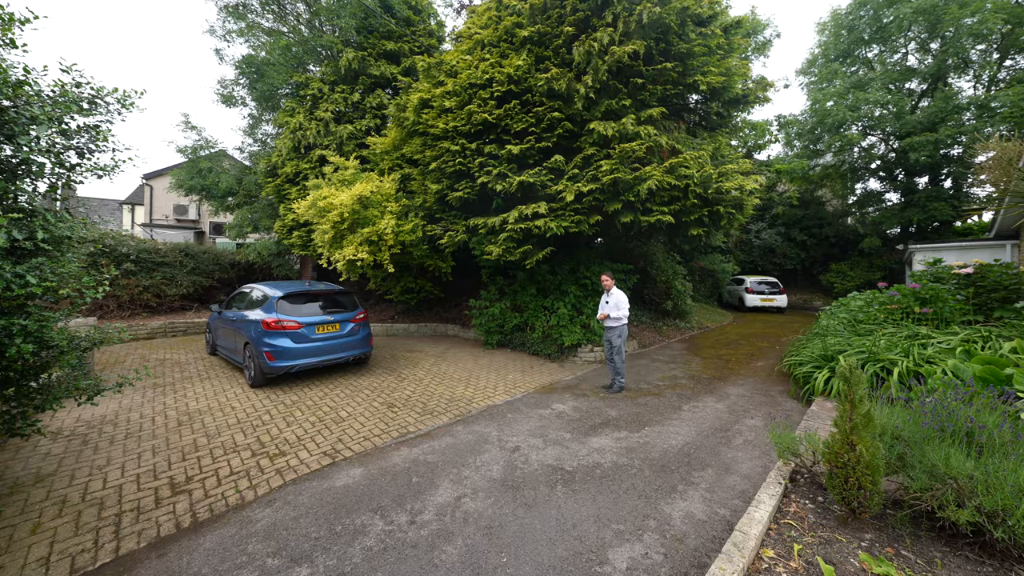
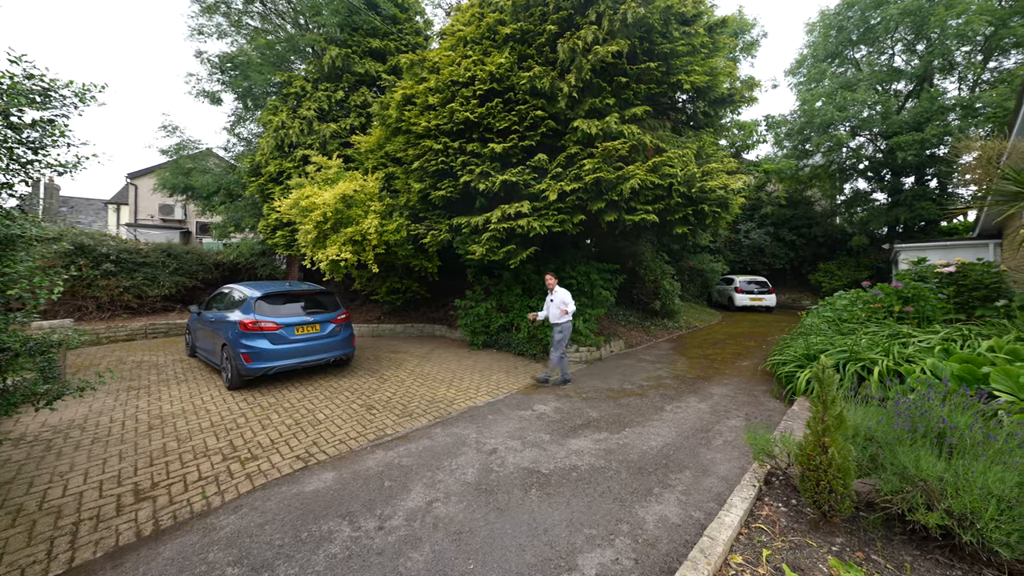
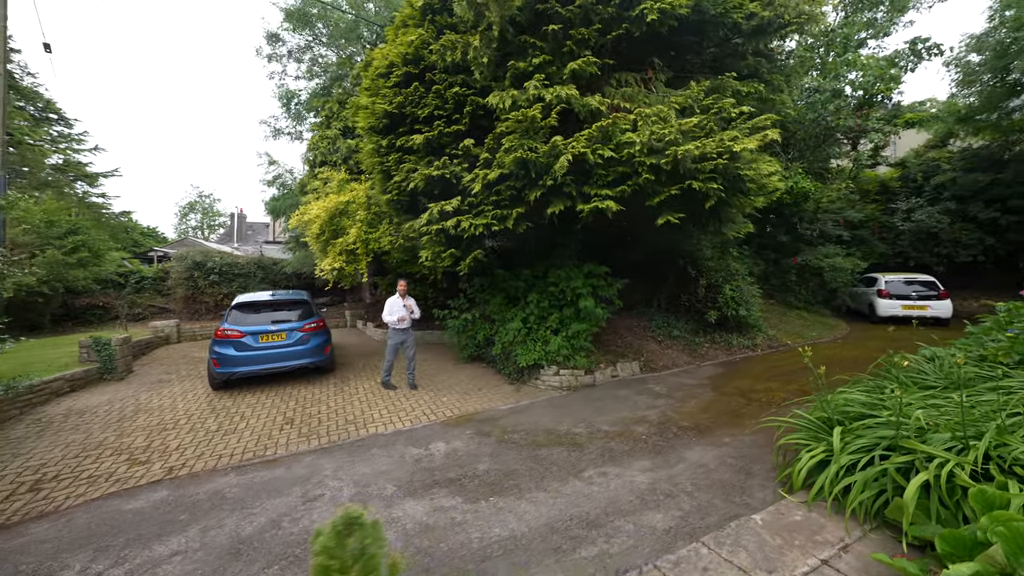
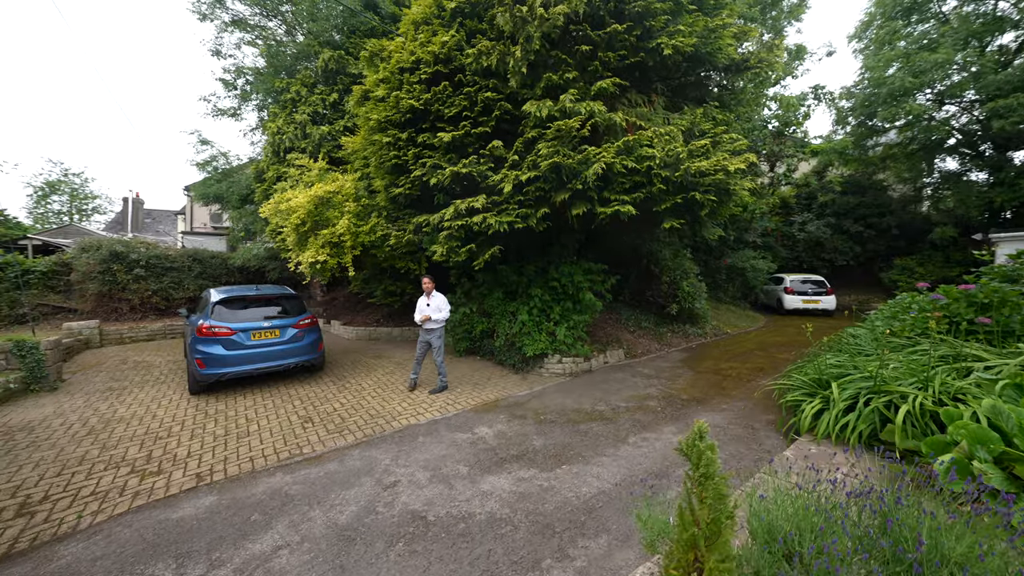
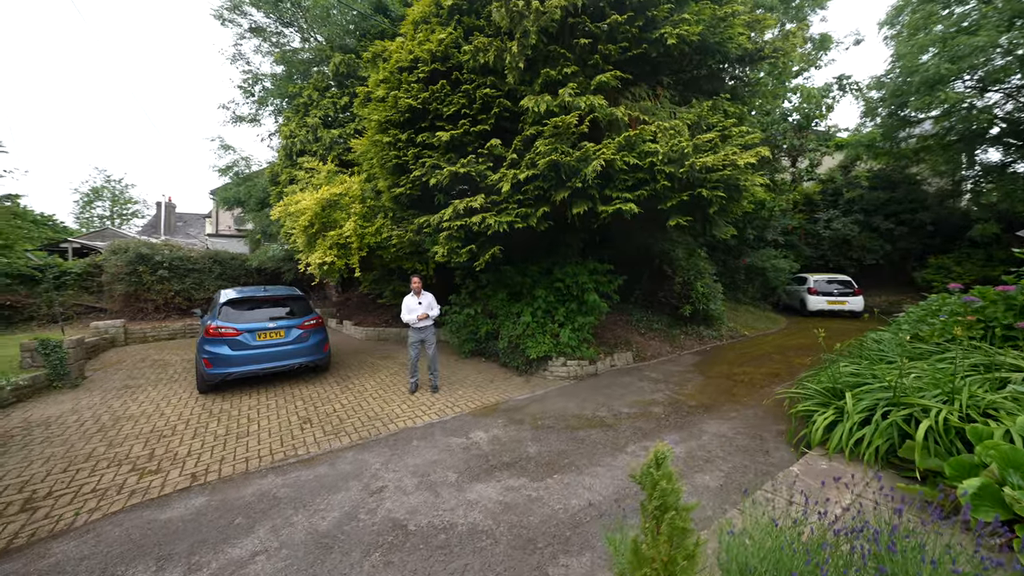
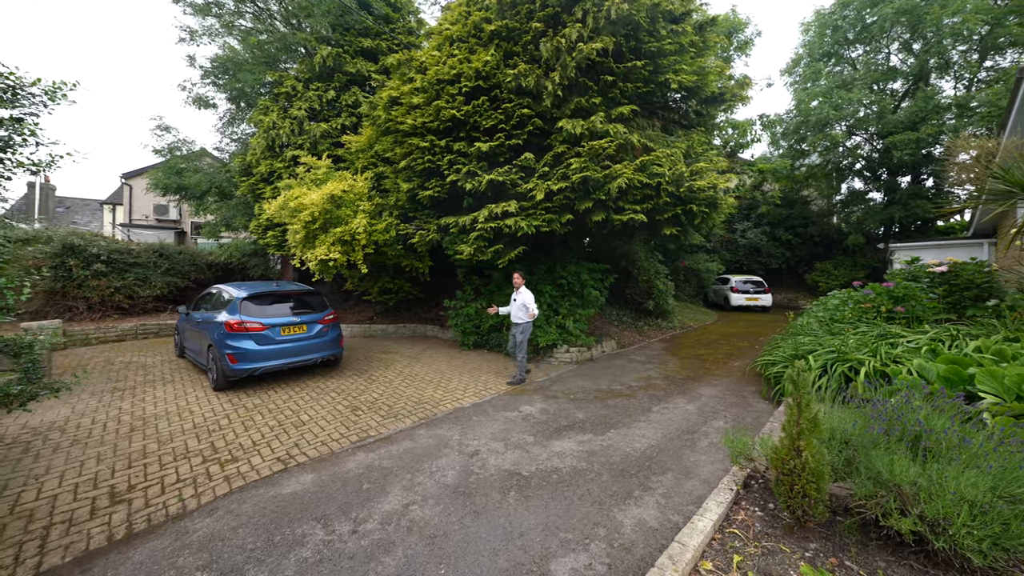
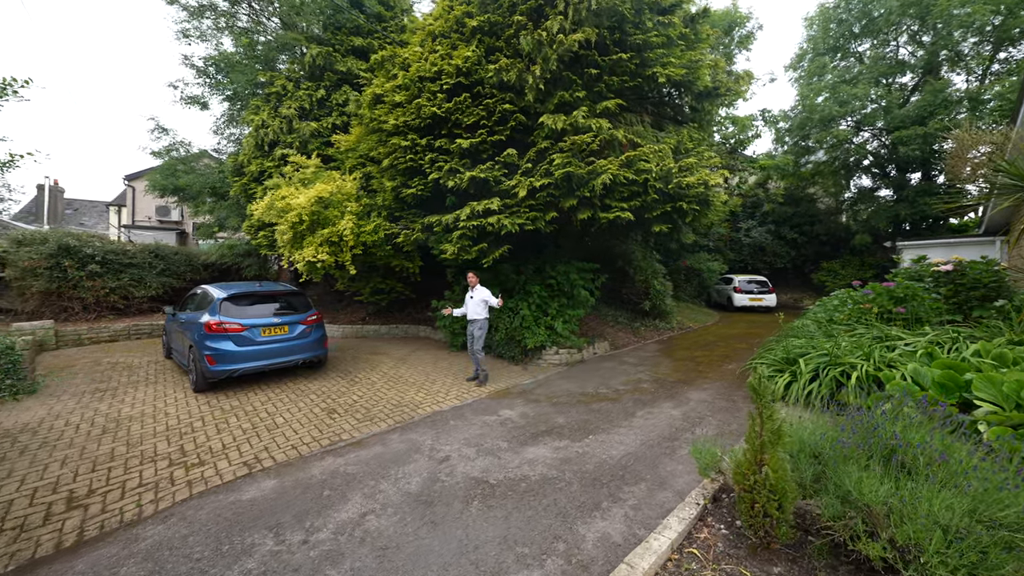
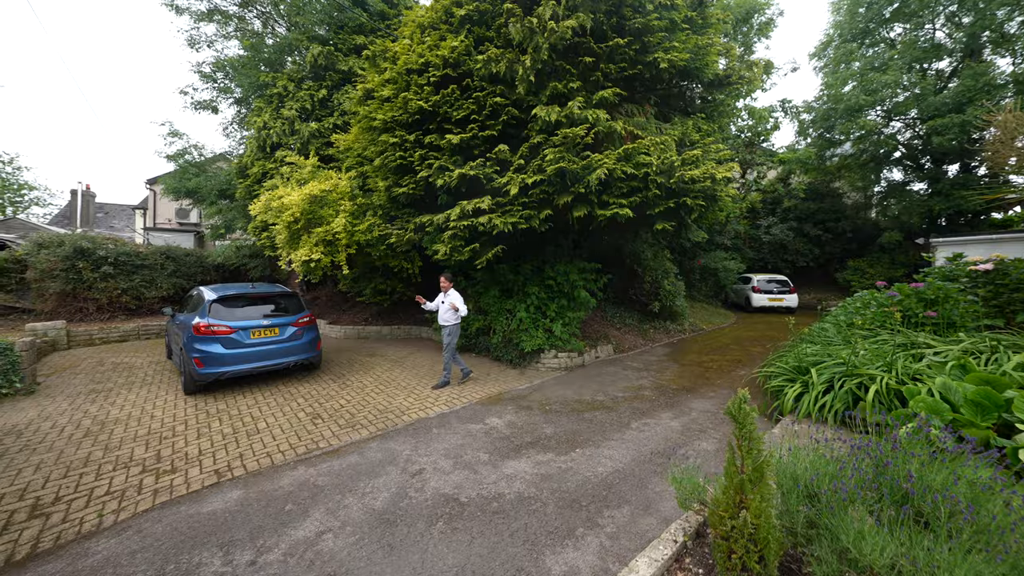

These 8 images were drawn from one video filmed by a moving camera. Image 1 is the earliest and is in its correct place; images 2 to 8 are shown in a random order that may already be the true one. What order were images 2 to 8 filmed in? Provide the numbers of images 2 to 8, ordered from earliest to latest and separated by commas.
2, 6, 7, 8, 4, 5, 3
